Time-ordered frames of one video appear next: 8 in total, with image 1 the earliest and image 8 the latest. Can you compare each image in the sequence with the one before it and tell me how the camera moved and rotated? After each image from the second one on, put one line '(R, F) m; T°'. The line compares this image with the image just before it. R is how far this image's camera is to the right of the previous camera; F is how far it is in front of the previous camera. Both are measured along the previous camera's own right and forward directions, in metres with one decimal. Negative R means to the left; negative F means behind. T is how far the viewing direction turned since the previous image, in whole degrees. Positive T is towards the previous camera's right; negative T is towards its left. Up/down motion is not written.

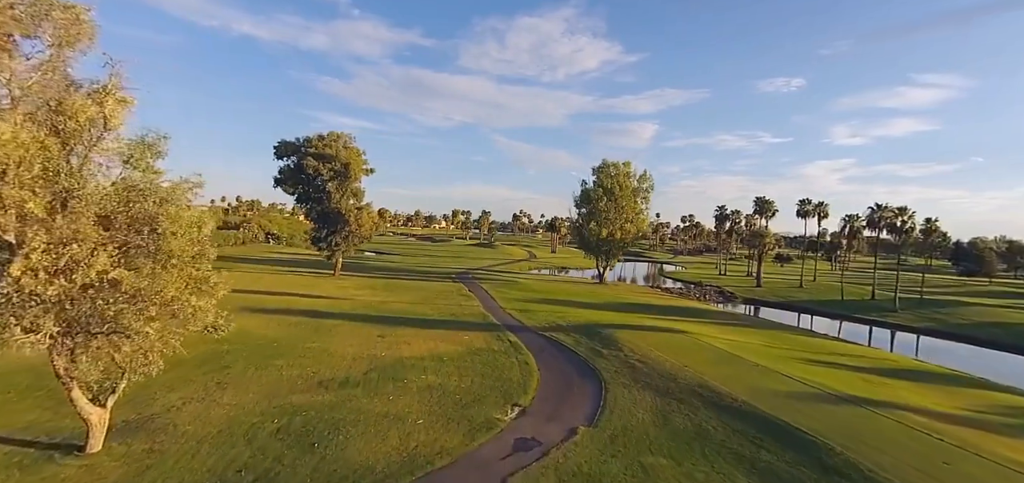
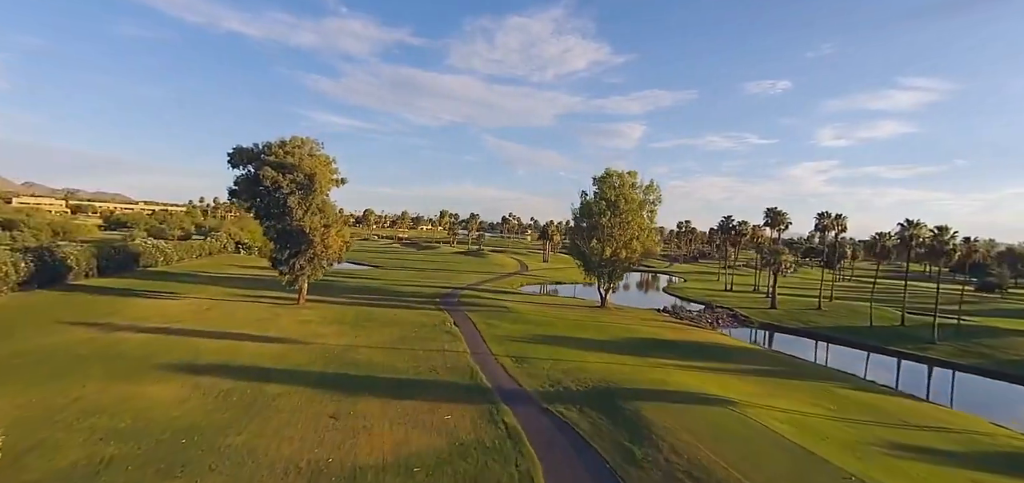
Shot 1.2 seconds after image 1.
(-0.3, +6.0) m; +1°
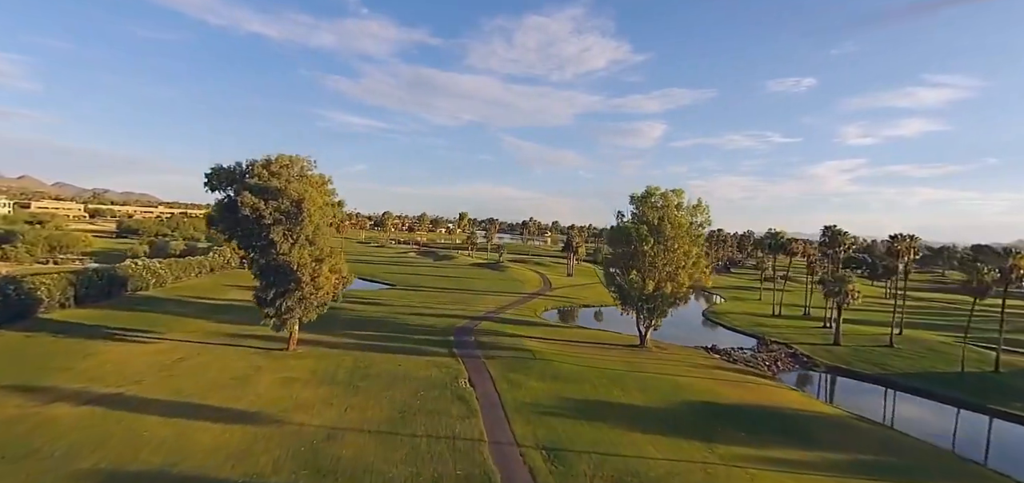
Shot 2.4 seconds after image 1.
(-0.7, +6.6) m; -2°
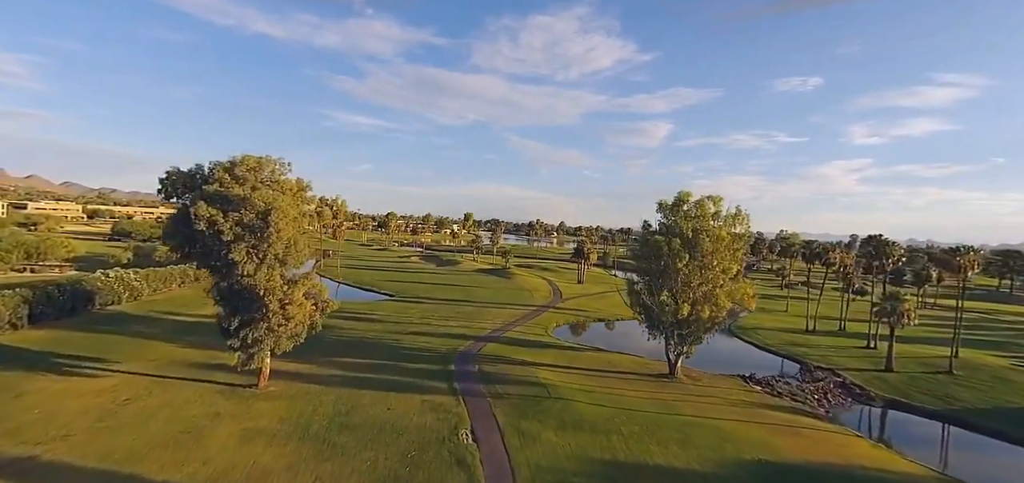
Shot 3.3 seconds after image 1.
(-0.4, +5.6) m; -1°
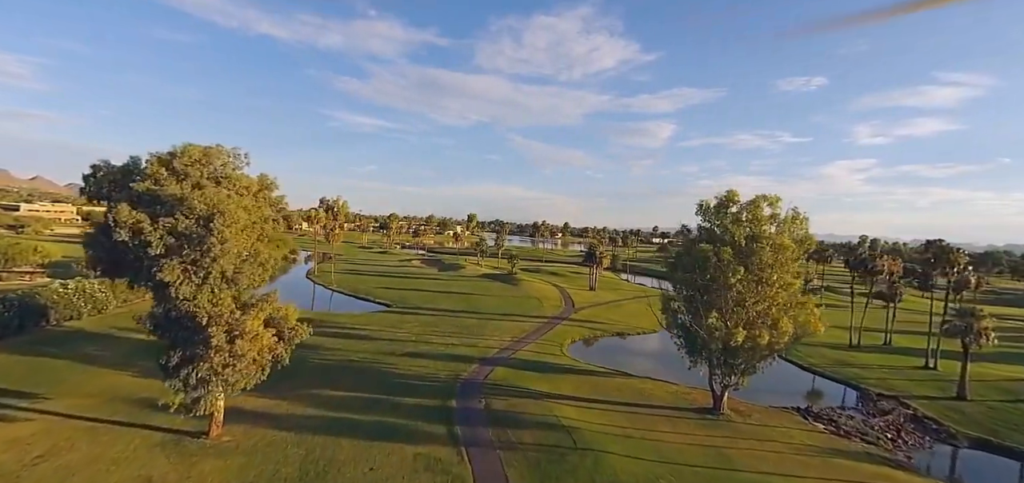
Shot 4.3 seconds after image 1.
(-0.7, +6.1) m; 0°
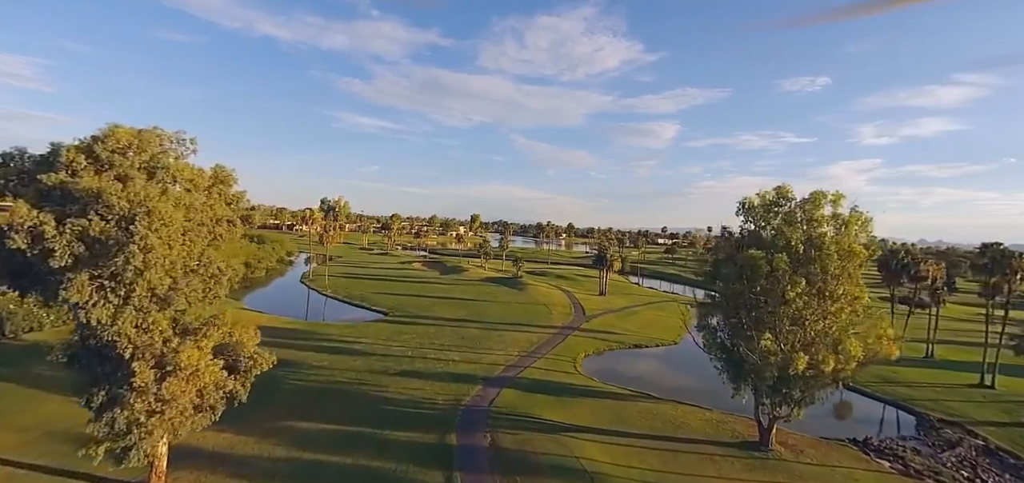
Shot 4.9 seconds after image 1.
(-0.4, +4.6) m; 0°
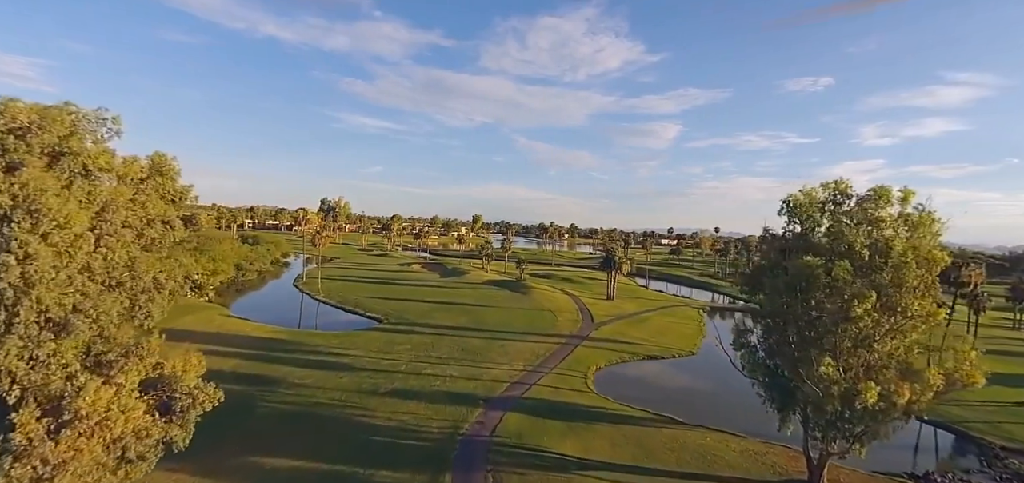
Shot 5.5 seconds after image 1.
(-0.2, +3.9) m; 0°
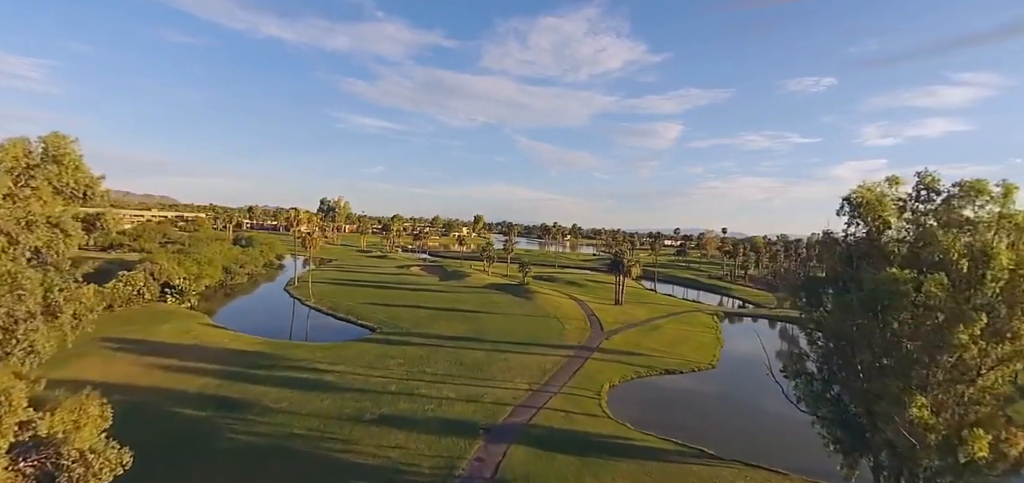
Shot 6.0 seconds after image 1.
(-0.2, +4.0) m; 0°
